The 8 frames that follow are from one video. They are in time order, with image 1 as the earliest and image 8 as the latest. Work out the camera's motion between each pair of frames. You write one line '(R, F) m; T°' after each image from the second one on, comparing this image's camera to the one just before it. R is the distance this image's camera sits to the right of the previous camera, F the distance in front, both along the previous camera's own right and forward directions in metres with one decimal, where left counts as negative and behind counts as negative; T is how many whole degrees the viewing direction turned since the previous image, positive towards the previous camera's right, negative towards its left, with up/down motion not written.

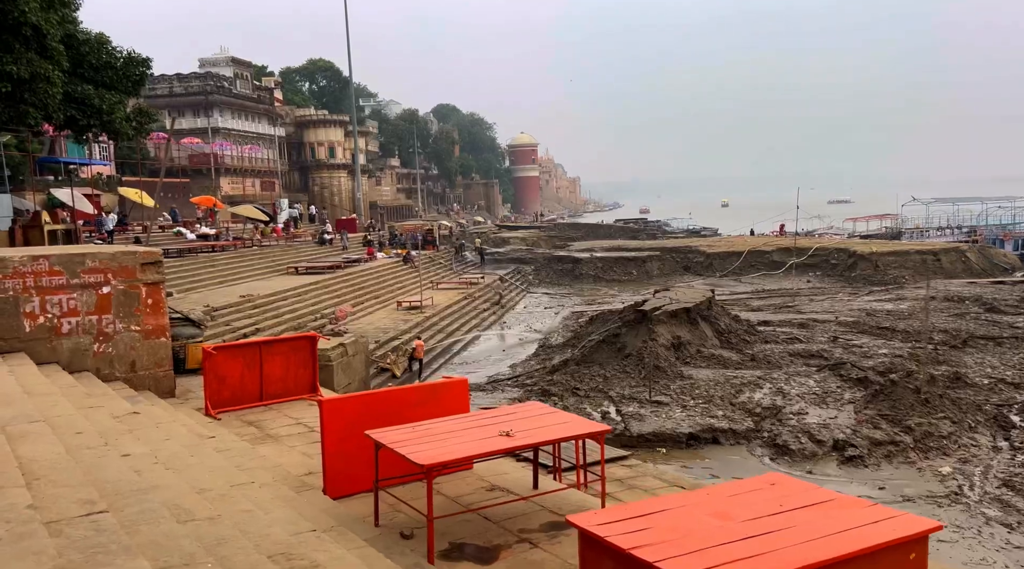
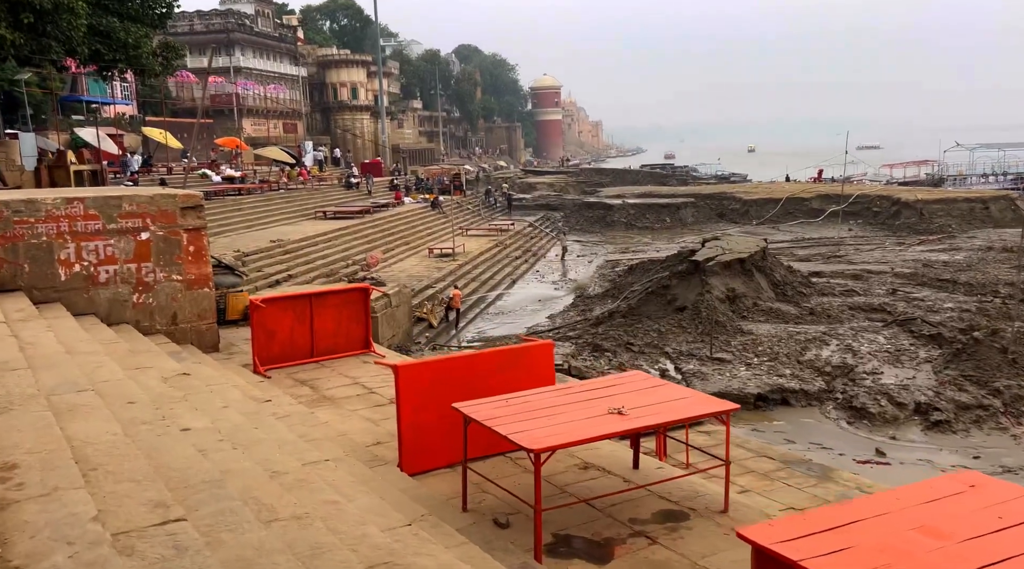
(-0.5, +0.8) m; -1°
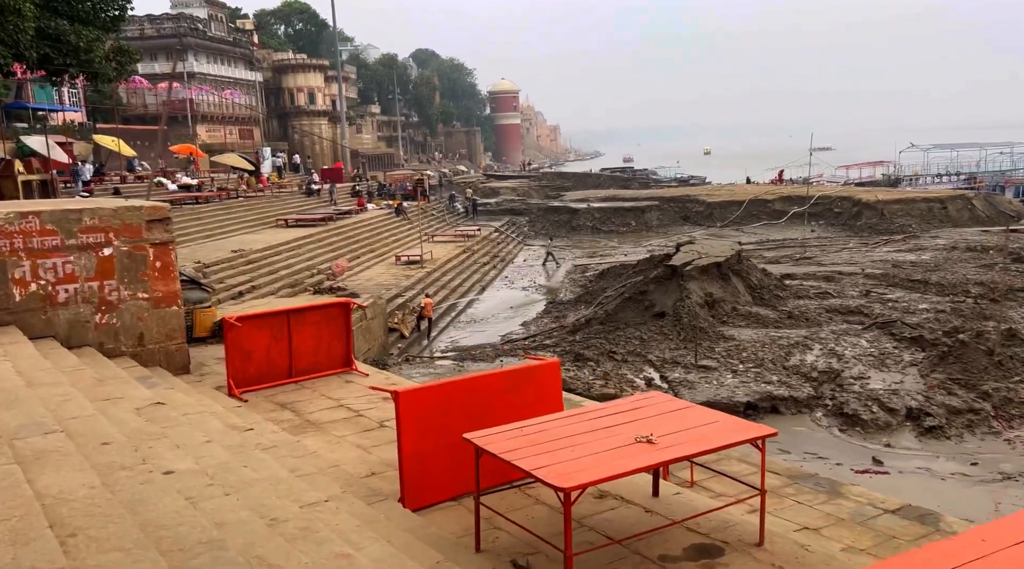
(-0.3, +0.4) m; +3°
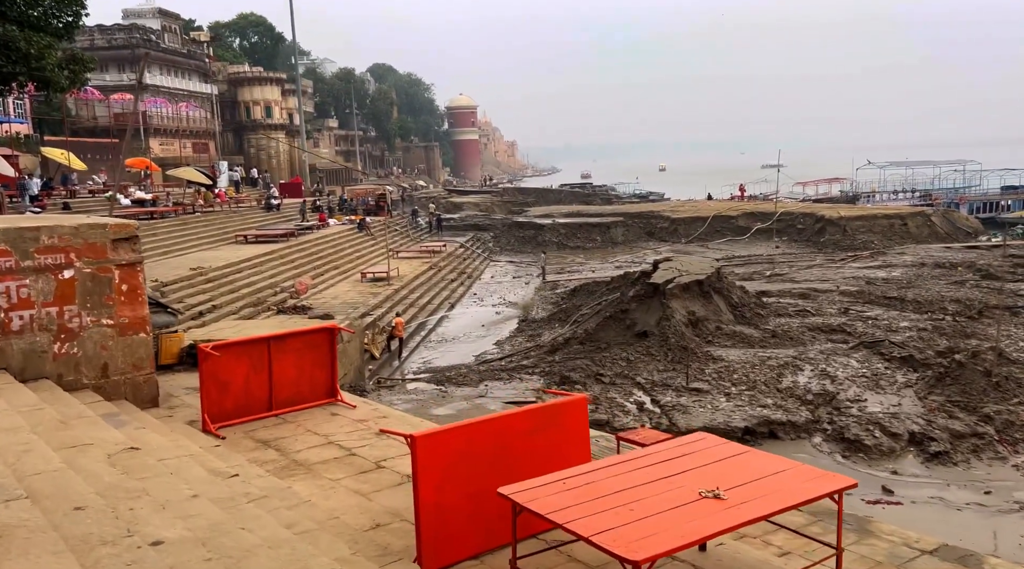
(-0.4, +0.6) m; +3°
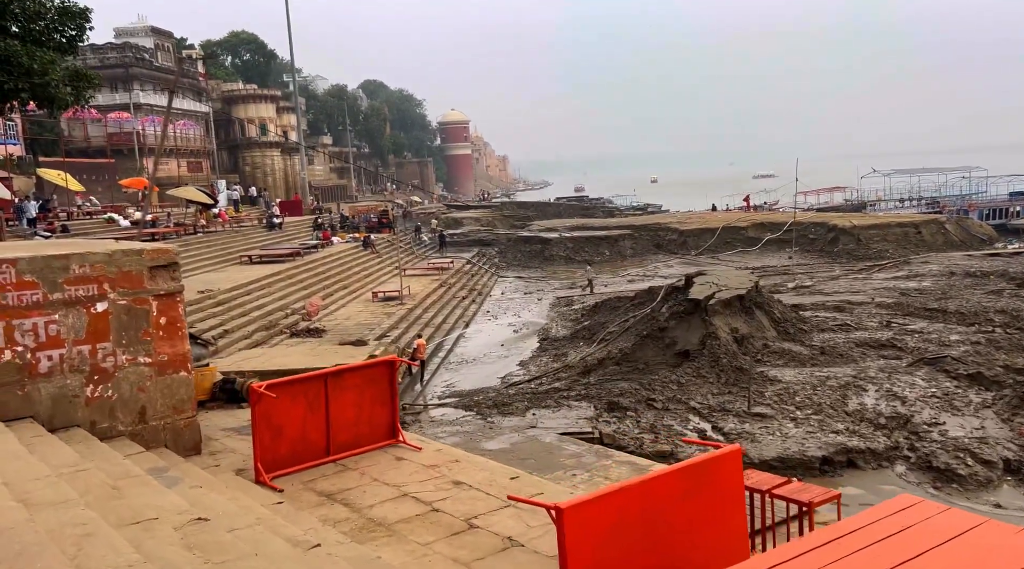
(-0.7, +0.8) m; +1°
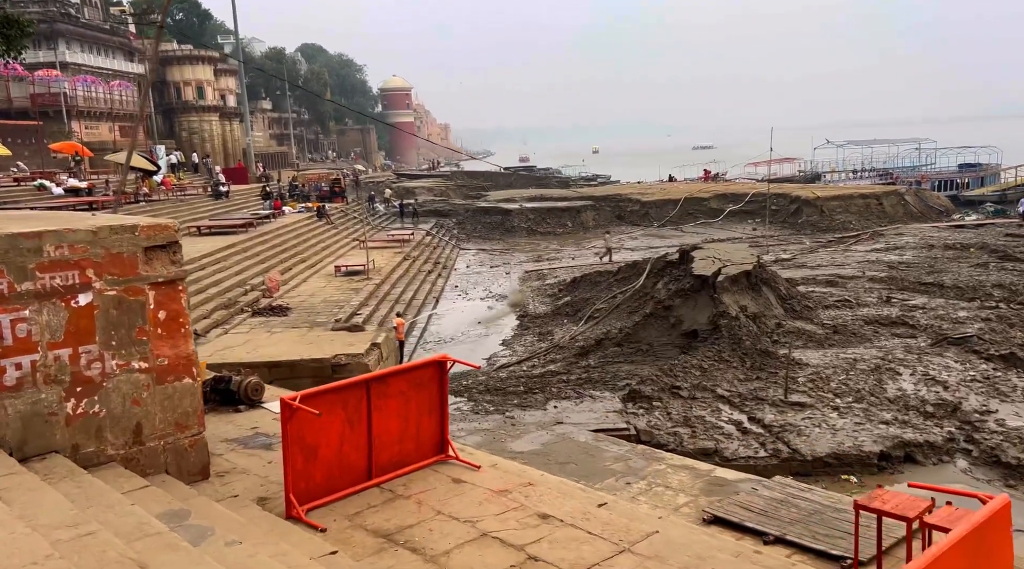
(-0.9, +1.2) m; +4°
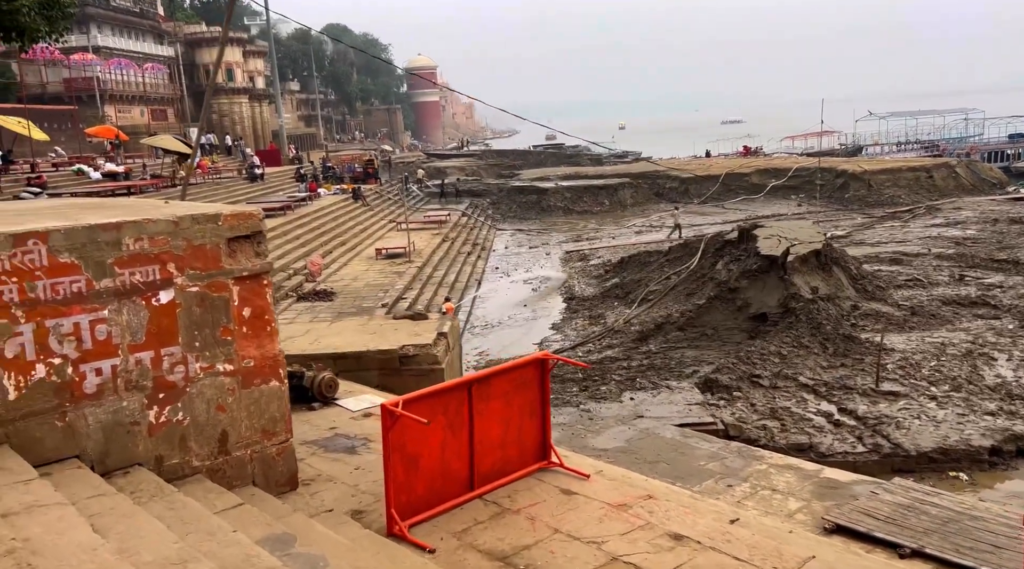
(-0.5, +0.5) m; -2°
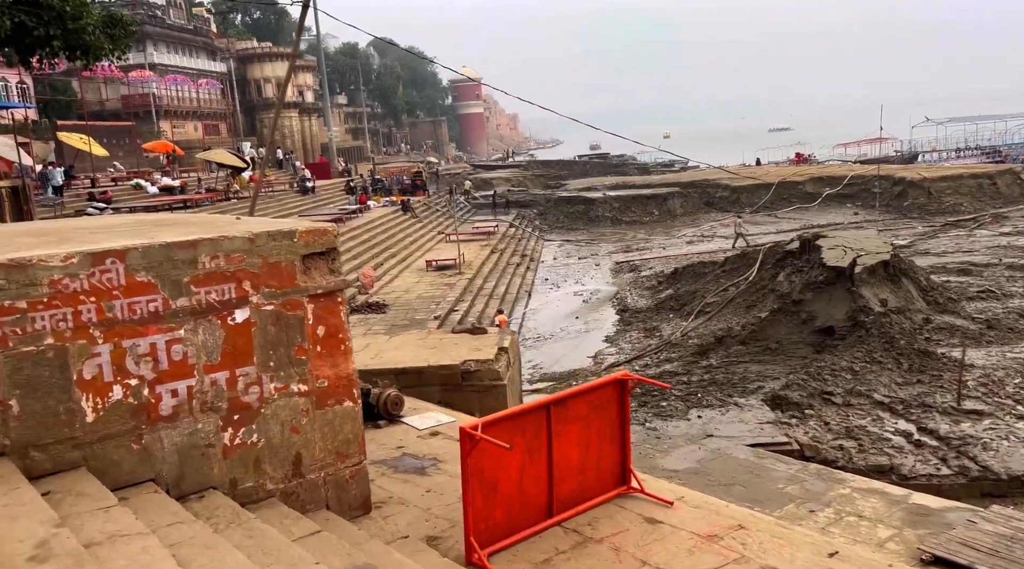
(-0.2, +0.2) m; -3°
